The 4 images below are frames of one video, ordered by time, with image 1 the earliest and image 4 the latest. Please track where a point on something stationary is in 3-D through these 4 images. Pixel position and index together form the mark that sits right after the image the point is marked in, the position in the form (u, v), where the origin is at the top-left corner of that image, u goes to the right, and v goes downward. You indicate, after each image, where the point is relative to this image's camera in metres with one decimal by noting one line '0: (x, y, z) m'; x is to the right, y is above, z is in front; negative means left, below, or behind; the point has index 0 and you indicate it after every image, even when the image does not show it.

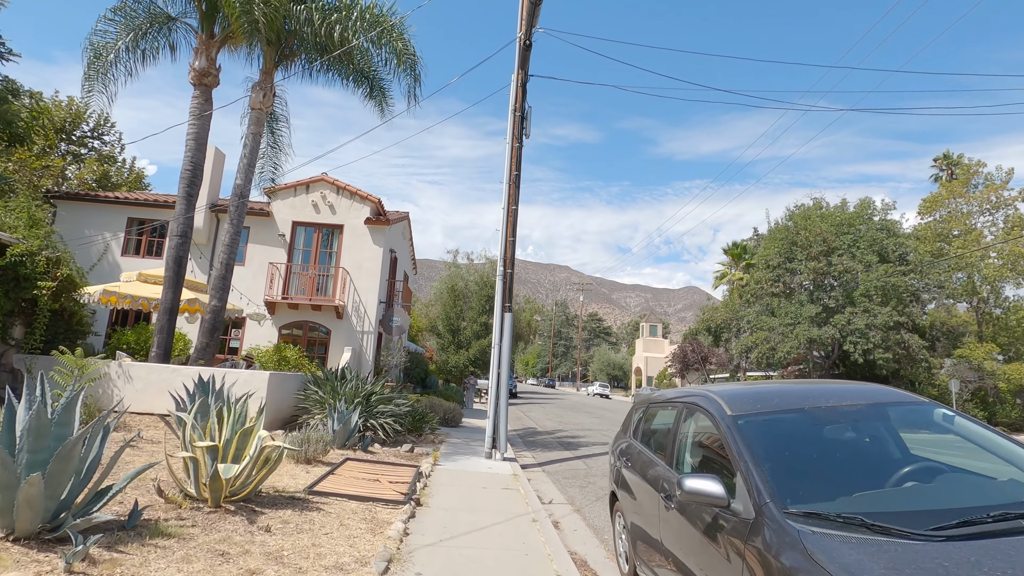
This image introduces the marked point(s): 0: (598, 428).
0: (+2.8, -4.6, +17.7) m
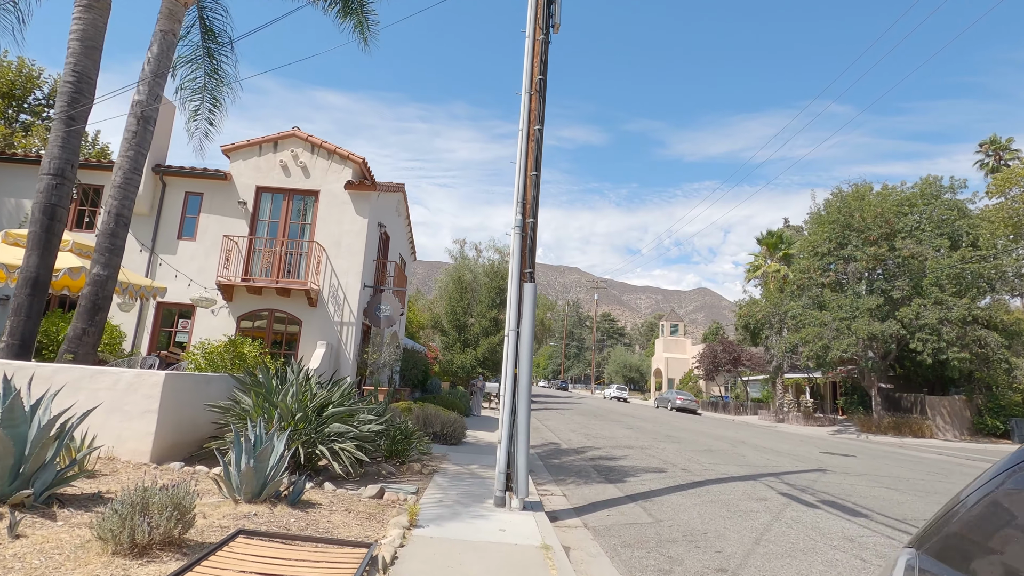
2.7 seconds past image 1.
0: (+3.3, -4.1, +13.9) m
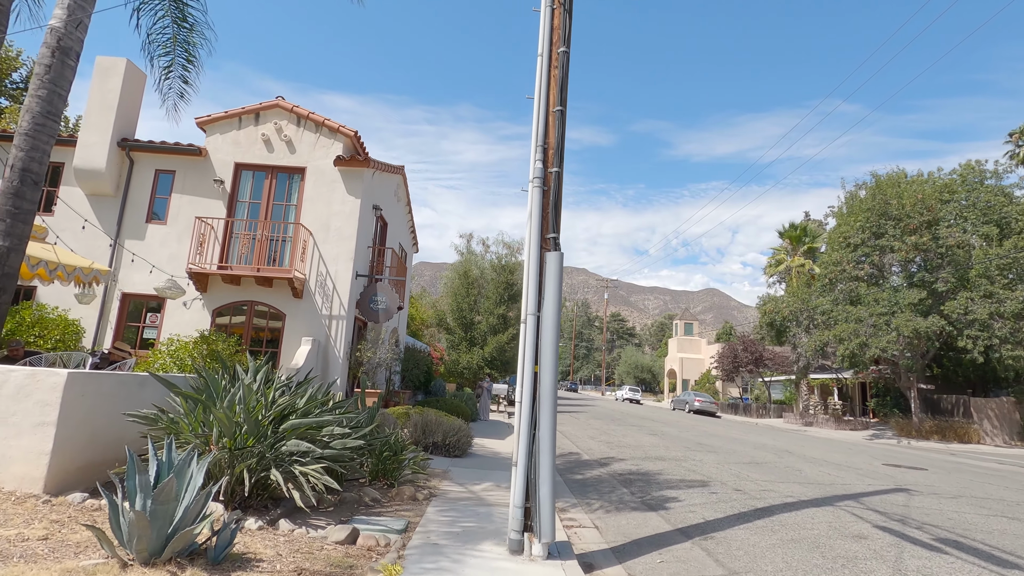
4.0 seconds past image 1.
0: (+3.6, -3.8, +12.0) m
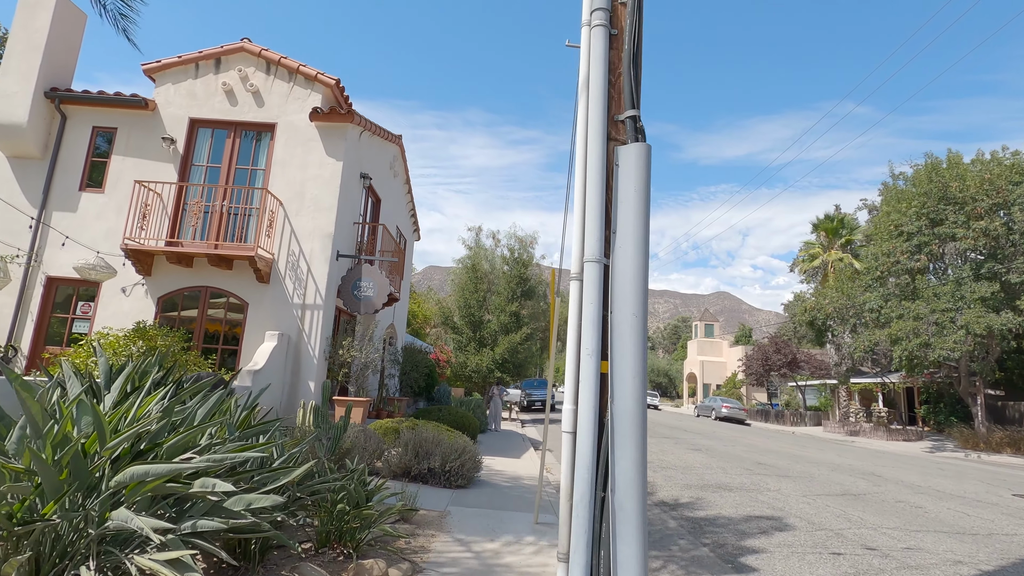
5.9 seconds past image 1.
0: (+3.9, -3.4, +9.3) m
